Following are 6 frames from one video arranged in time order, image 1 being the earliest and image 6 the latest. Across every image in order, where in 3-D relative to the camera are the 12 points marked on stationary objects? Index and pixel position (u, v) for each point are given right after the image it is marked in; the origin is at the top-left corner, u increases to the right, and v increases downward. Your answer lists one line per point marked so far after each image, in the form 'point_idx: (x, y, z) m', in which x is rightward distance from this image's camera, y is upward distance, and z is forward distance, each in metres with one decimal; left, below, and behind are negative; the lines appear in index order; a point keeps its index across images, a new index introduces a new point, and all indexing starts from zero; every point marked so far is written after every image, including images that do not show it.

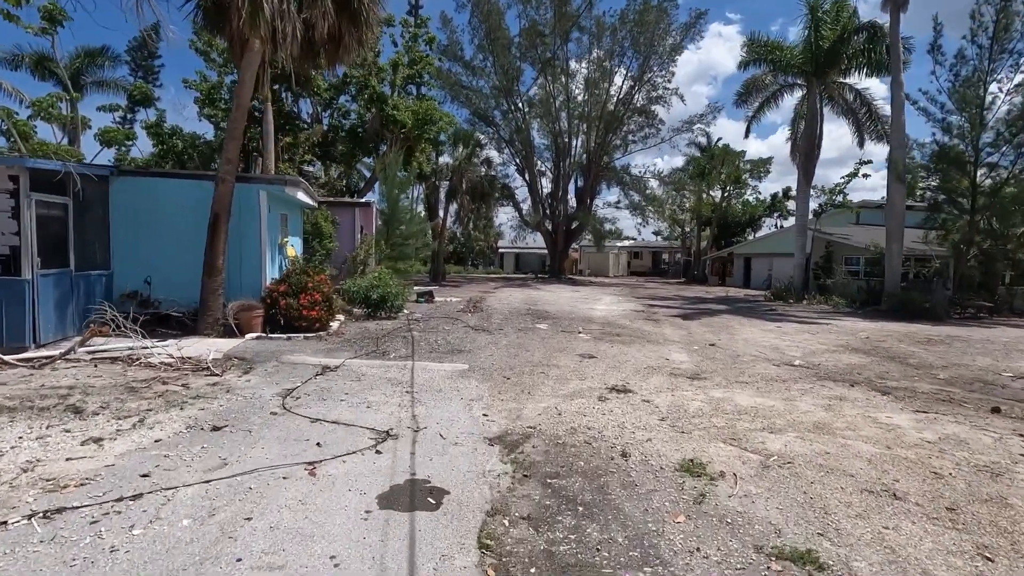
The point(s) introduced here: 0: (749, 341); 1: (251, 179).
0: (+5.8, -1.3, +13.1) m
1: (-5.2, +2.2, +10.8) m
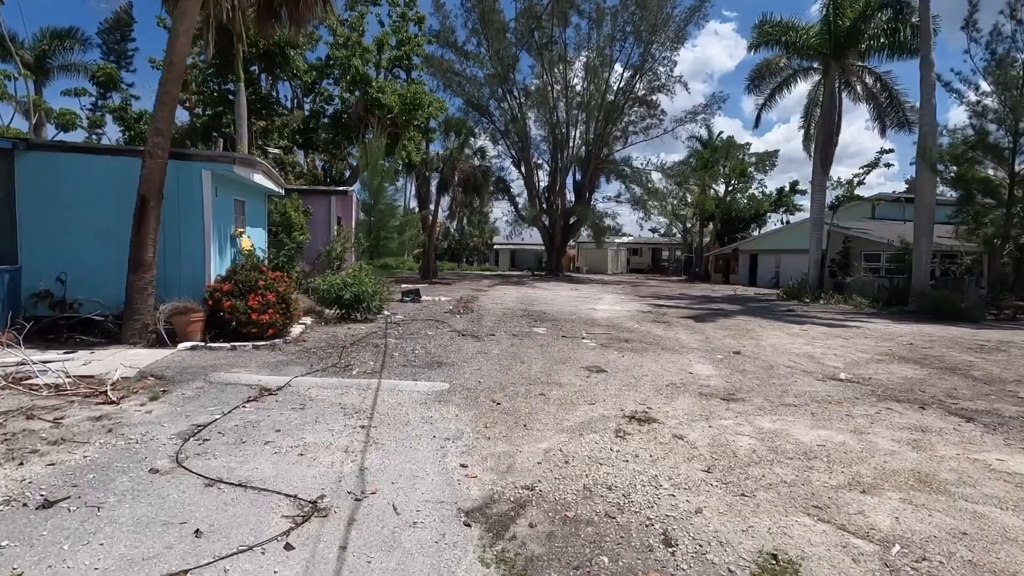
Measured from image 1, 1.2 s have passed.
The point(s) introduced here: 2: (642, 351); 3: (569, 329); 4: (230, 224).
0: (+5.6, -1.3, +11.4) m
1: (-5.4, +2.2, +9.0) m
2: (+2.5, -1.2, +10.5) m
3: (+1.3, -1.0, +12.6) m
4: (-5.3, +1.2, +10.2) m
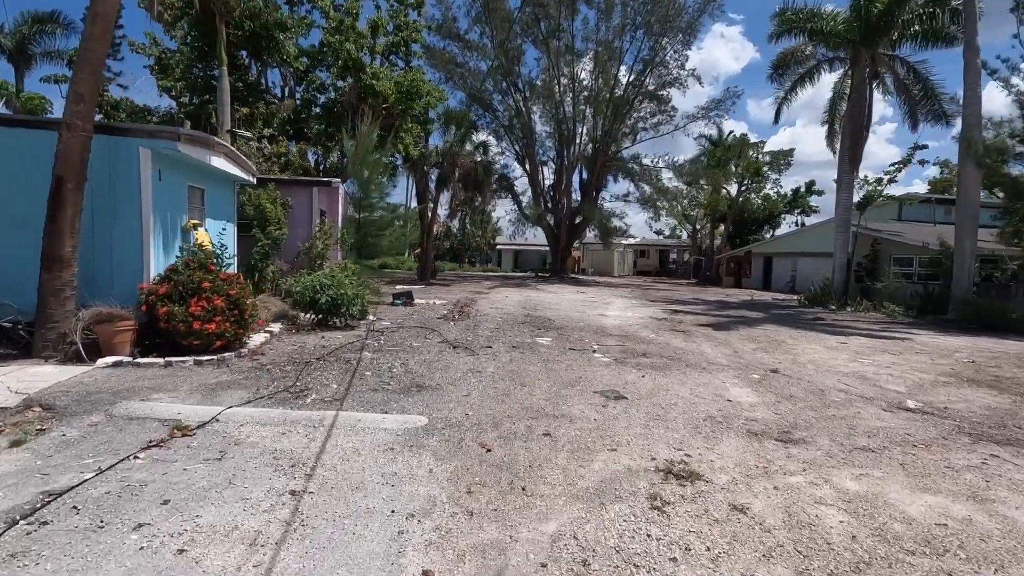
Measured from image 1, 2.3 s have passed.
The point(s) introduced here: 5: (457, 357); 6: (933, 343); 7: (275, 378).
0: (+5.6, -1.4, +9.8) m
1: (-5.3, +2.2, +7.5) m
2: (+2.5, -1.3, +8.9) m
3: (+1.3, -1.1, +11.1) m
4: (-5.3, +1.2, +8.7) m
5: (-0.9, -1.1, +8.4) m
6: (+9.4, -1.2, +12.1) m
7: (-2.9, -1.1, +6.7) m
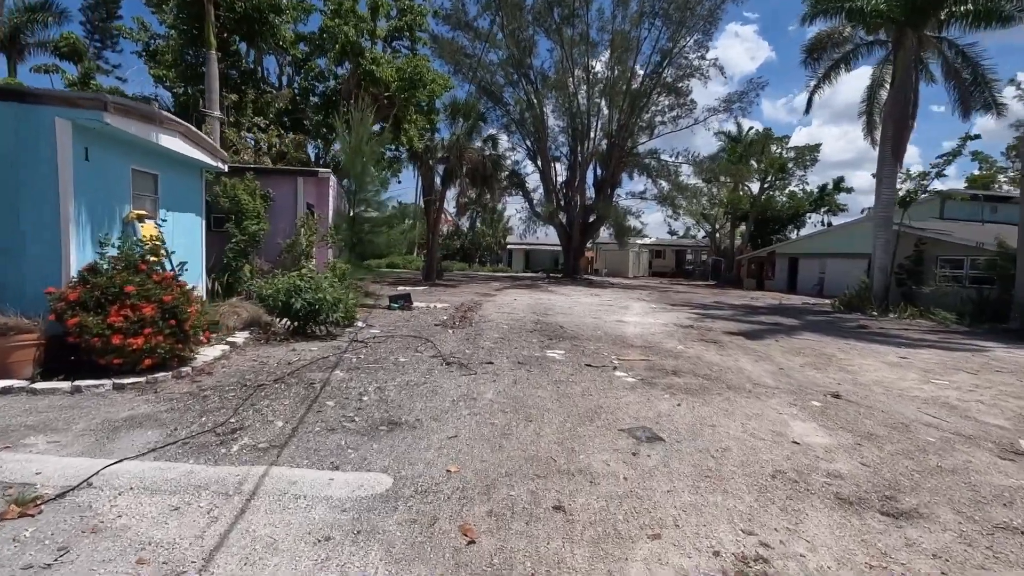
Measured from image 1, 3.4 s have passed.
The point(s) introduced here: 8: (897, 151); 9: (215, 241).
0: (+5.7, -1.5, +8.1) m
1: (-5.3, +2.1, +6.0) m
2: (+2.6, -1.4, +7.3) m
3: (+1.4, -1.1, +9.5) m
4: (-5.3, +1.1, +7.2) m
5: (-0.8, -1.1, +6.9) m
6: (+9.6, -1.4, +10.3) m
7: (-2.9, -1.2, +5.2) m
8: (+13.9, +4.9, +19.5) m
9: (-6.5, +1.0, +11.8) m
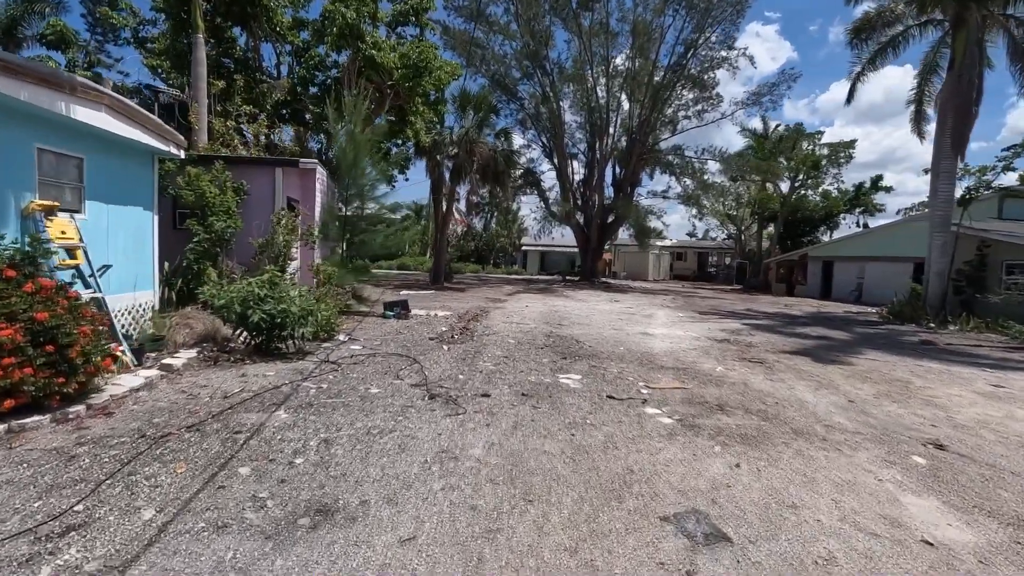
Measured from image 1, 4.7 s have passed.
0: (+5.7, -1.7, +6.3) m
1: (-5.3, +2.0, +4.5) m
2: (+2.6, -1.6, +5.5) m
3: (+1.5, -1.3, +7.7) m
4: (-5.3, +1.0, +5.7) m
5: (-0.8, -1.3, +5.2) m
6: (+9.7, -1.6, +8.3) m
7: (-3.0, -1.3, +3.6) m
8: (+14.3, +4.7, +17.3) m
9: (-6.4, +0.9, +10.3) m
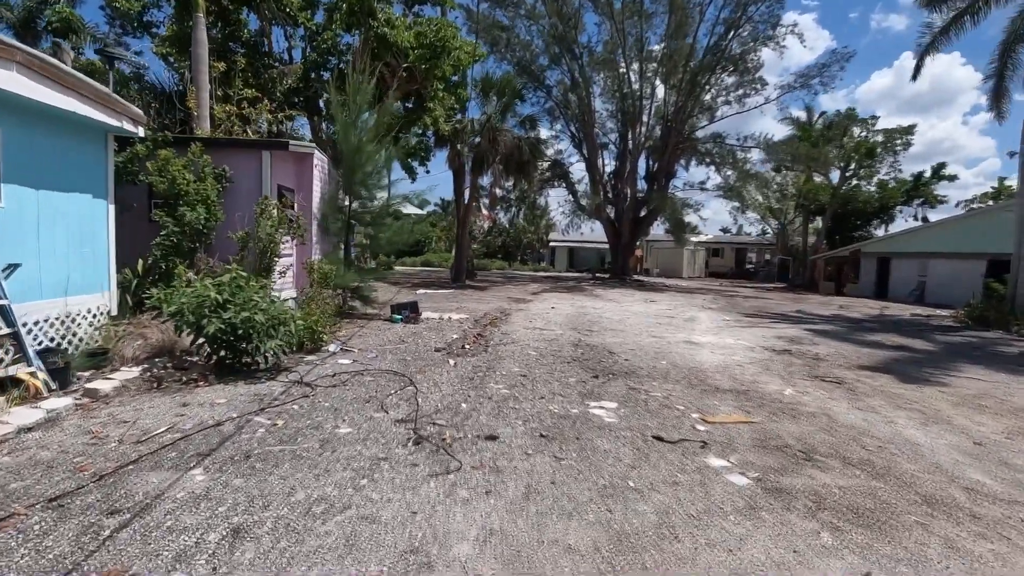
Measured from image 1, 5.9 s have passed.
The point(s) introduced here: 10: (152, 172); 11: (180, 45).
0: (+5.8, -1.8, +4.4) m
1: (-5.3, +2.0, +3.2) m
2: (+2.6, -1.6, +3.8) m
3: (+1.7, -1.4, +6.1) m
4: (-5.1, +1.0, +4.4) m
5: (-0.8, -1.3, +3.6) m
6: (+9.9, -1.6, +6.2) m
7: (-3.0, -1.4, +2.1) m
8: (+15.0, +4.6, +14.9) m
9: (-6.0, +0.9, +9.0) m
10: (-5.5, +1.8, +8.2) m
11: (-11.2, +8.2, +18.2) m
